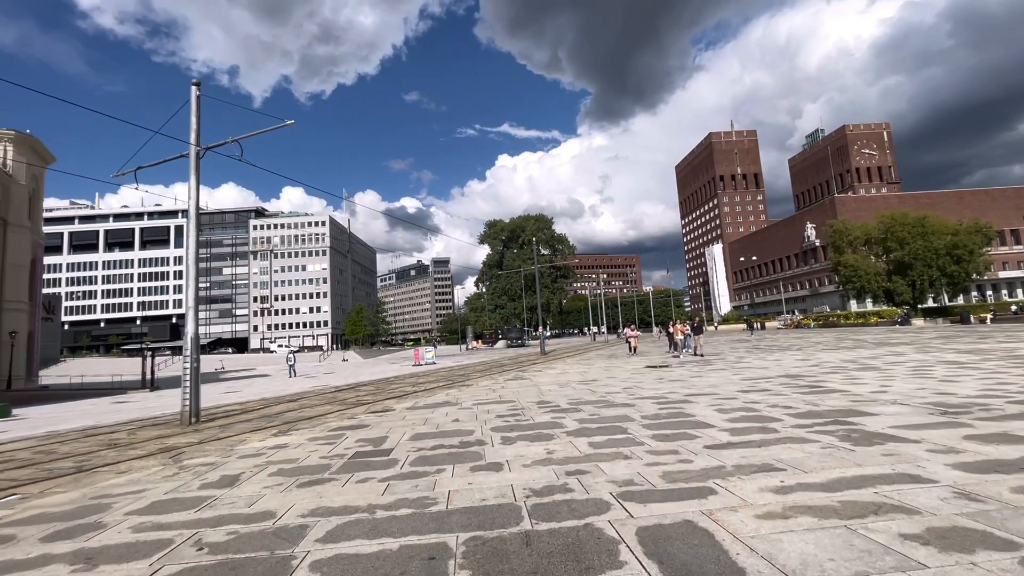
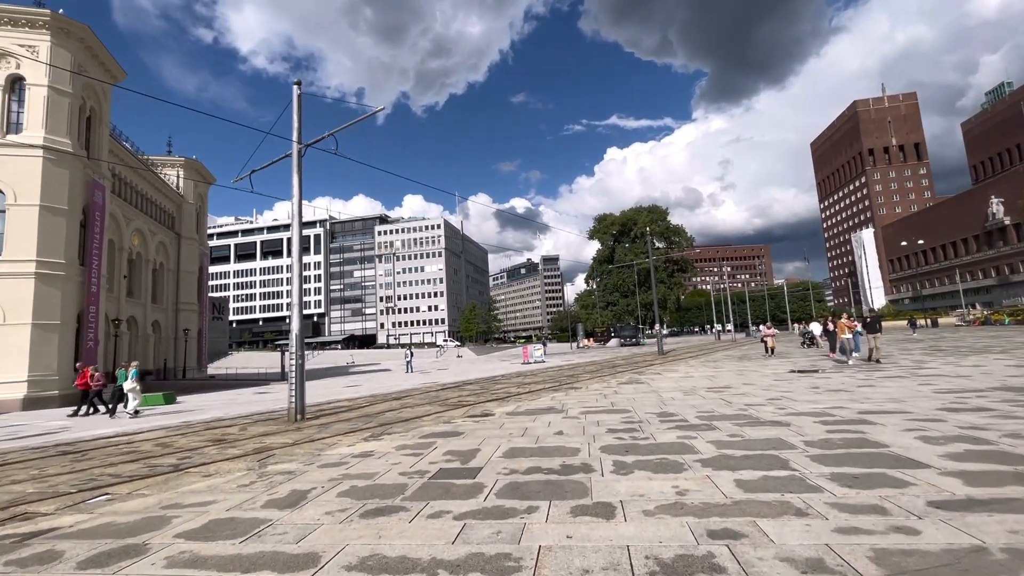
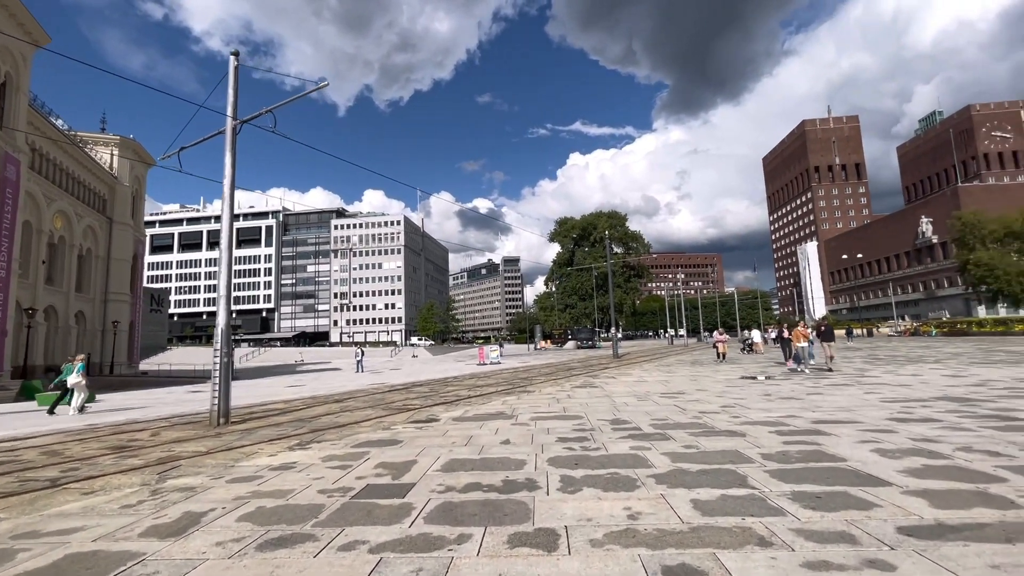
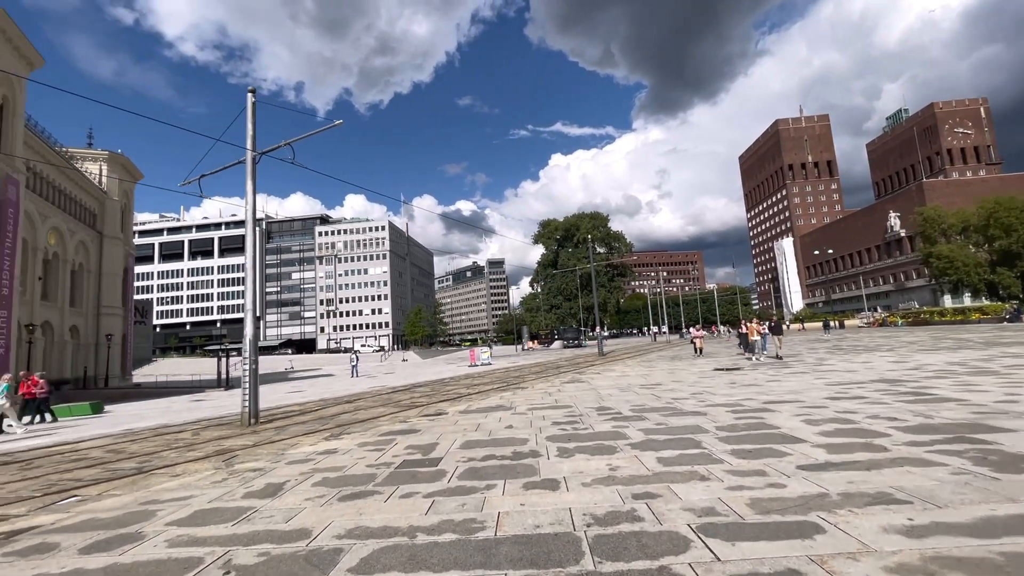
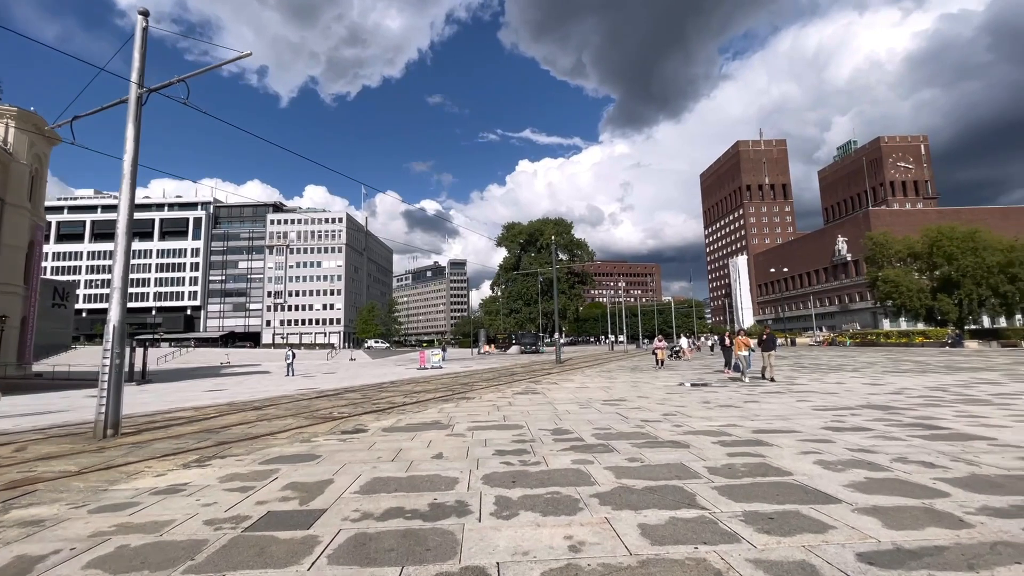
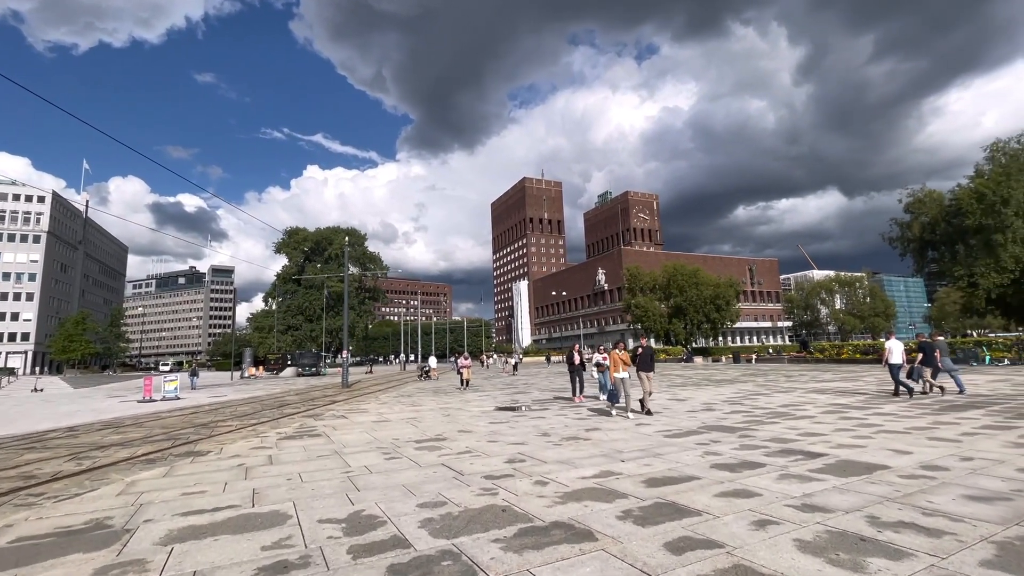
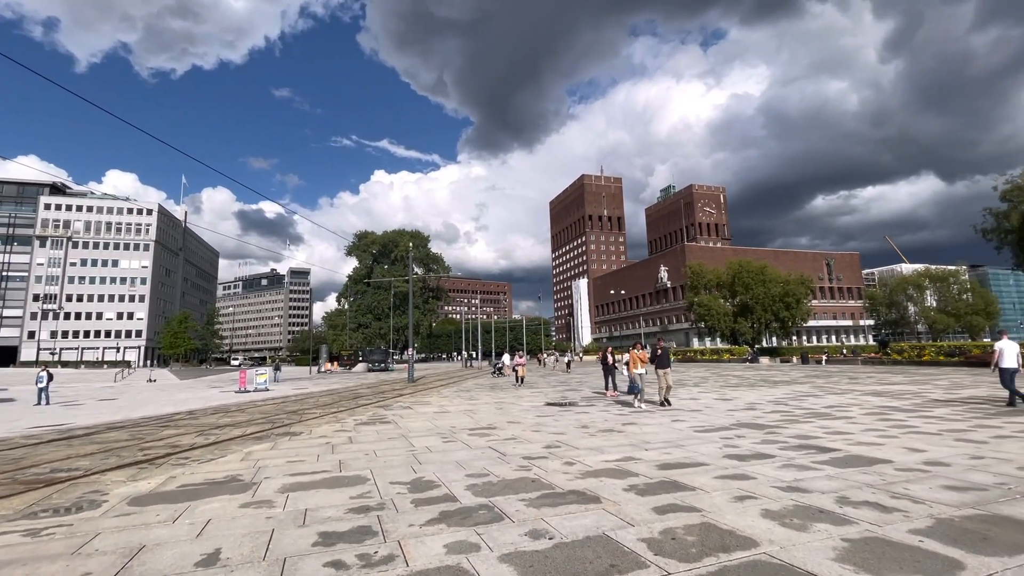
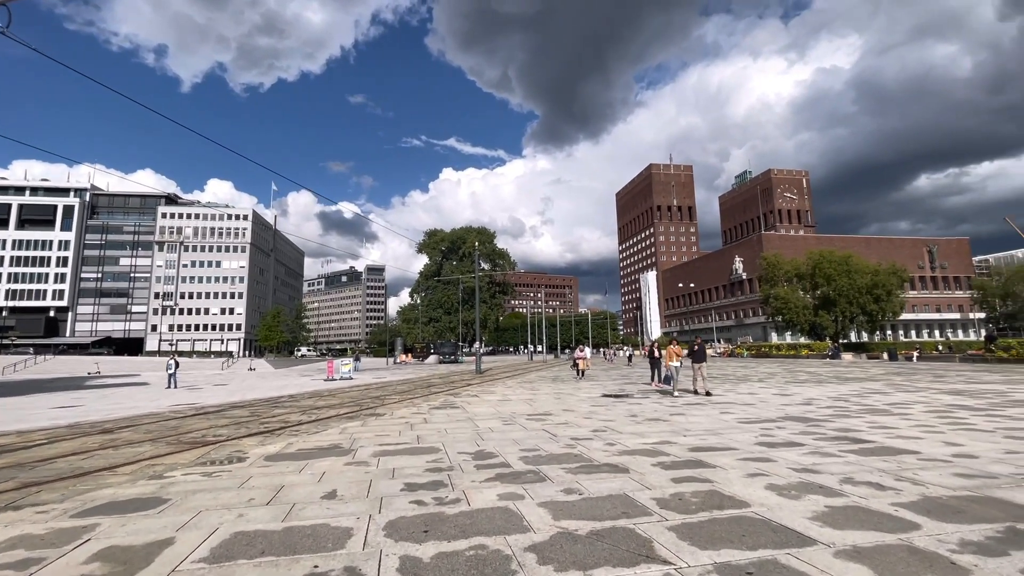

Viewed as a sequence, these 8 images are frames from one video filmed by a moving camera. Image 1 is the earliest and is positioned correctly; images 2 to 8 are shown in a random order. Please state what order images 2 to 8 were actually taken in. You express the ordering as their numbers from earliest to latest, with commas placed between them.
4, 2, 3, 5, 8, 7, 6
